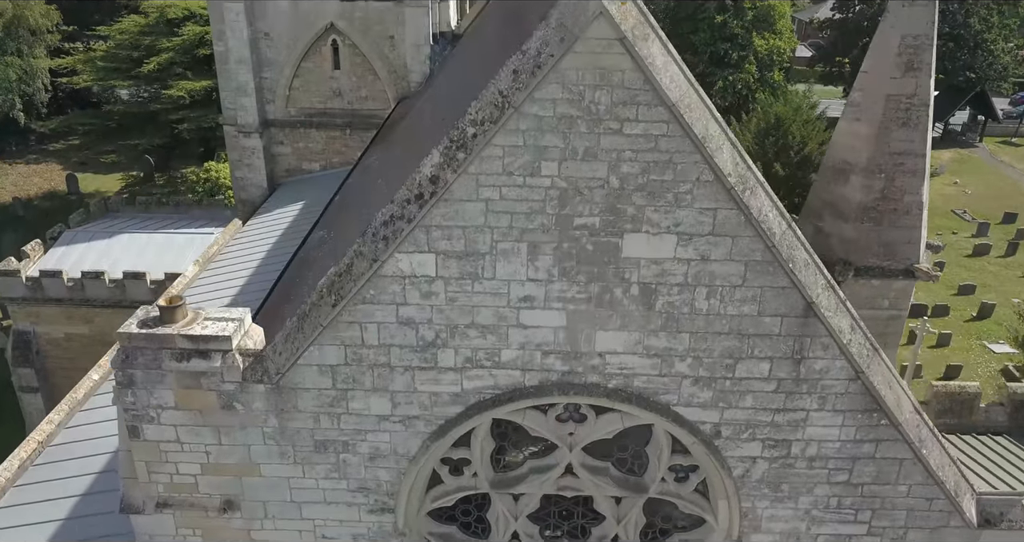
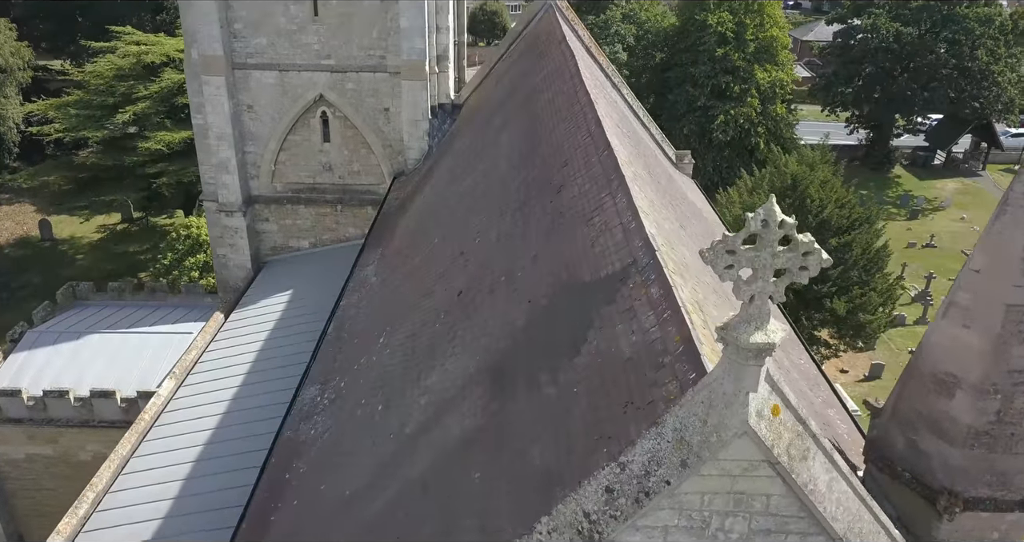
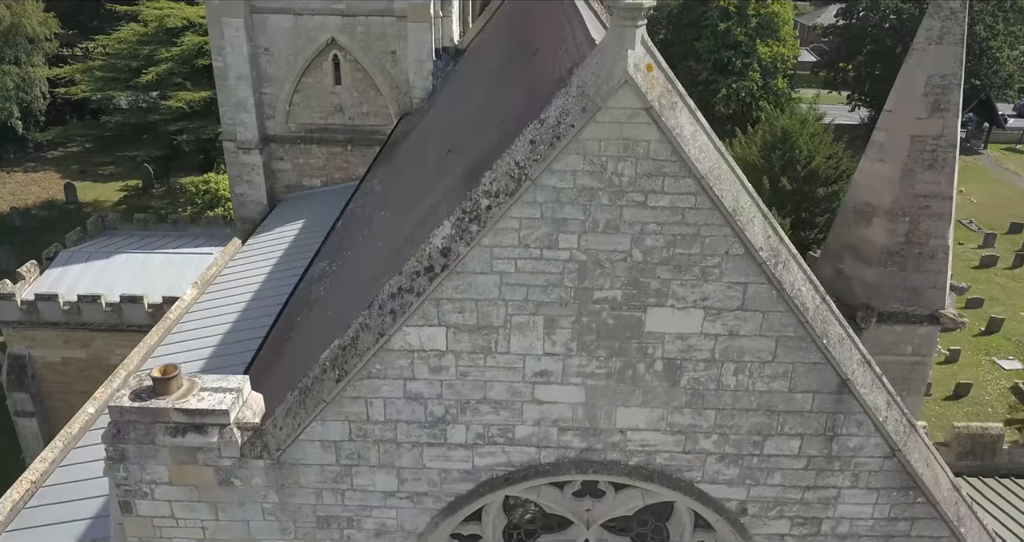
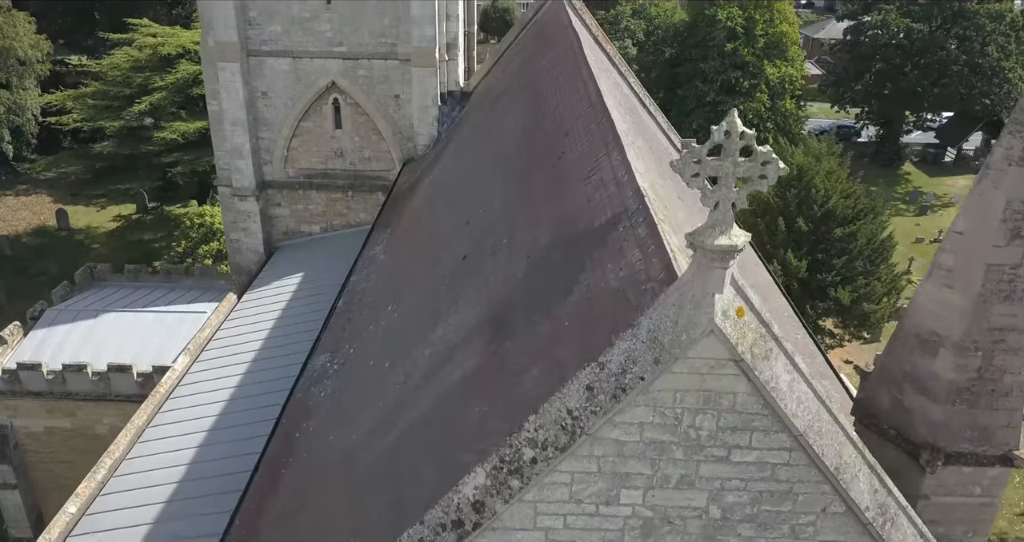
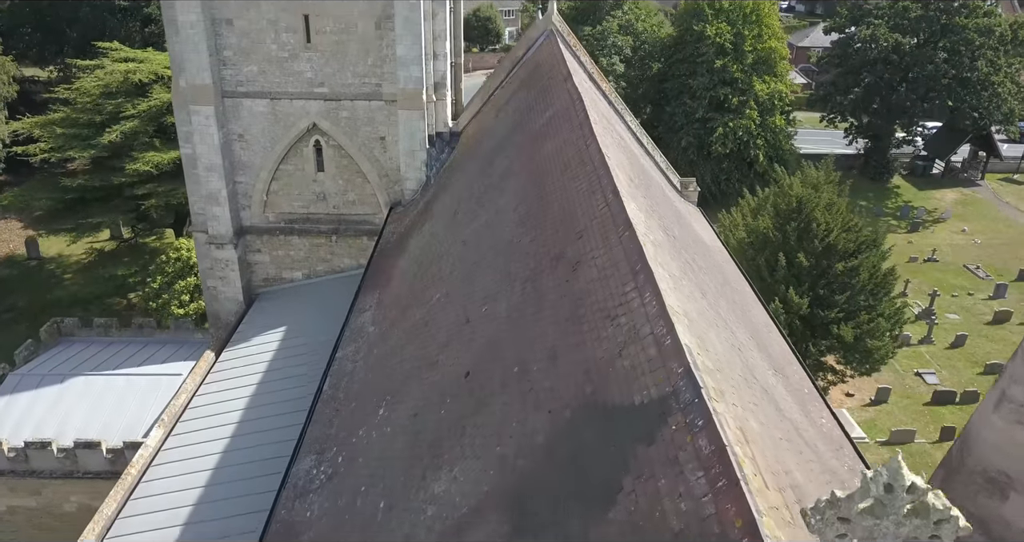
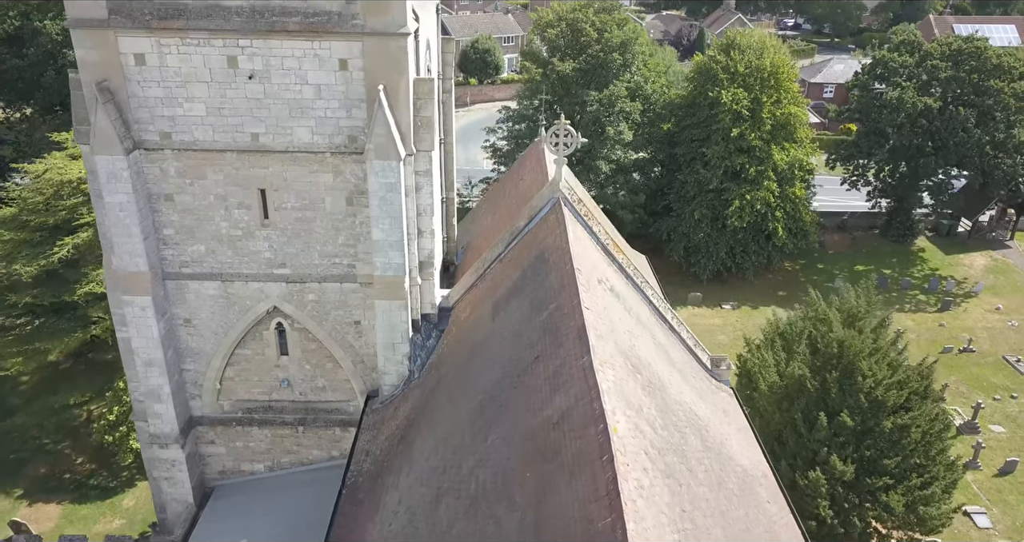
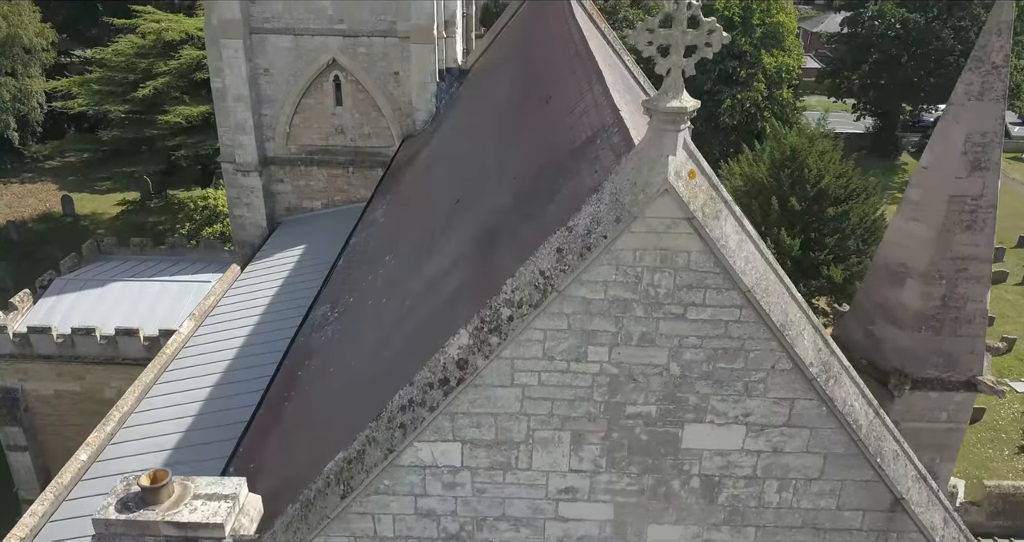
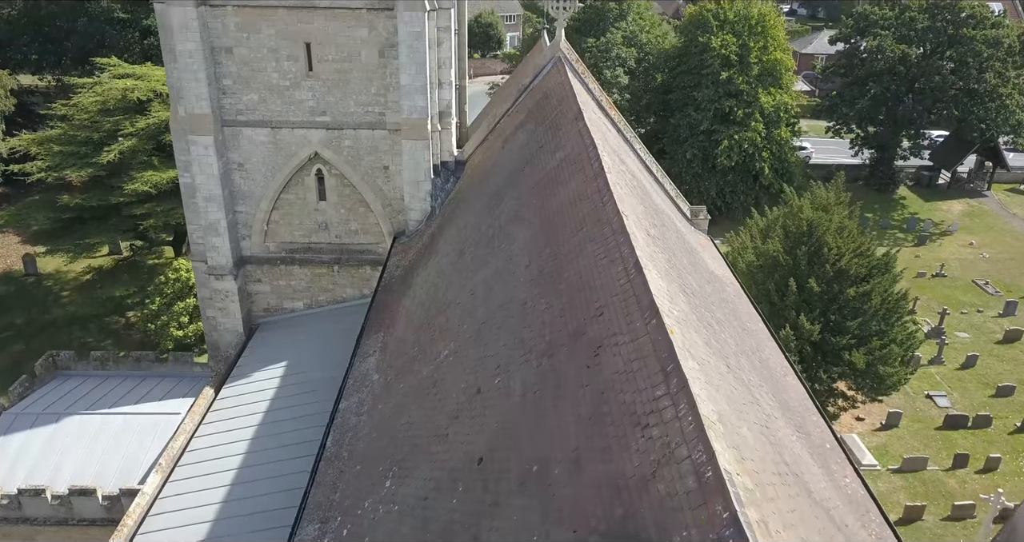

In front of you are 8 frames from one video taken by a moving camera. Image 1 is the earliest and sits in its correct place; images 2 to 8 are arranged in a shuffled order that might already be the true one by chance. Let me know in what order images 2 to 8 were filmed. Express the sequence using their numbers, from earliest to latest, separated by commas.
3, 7, 4, 2, 5, 8, 6
